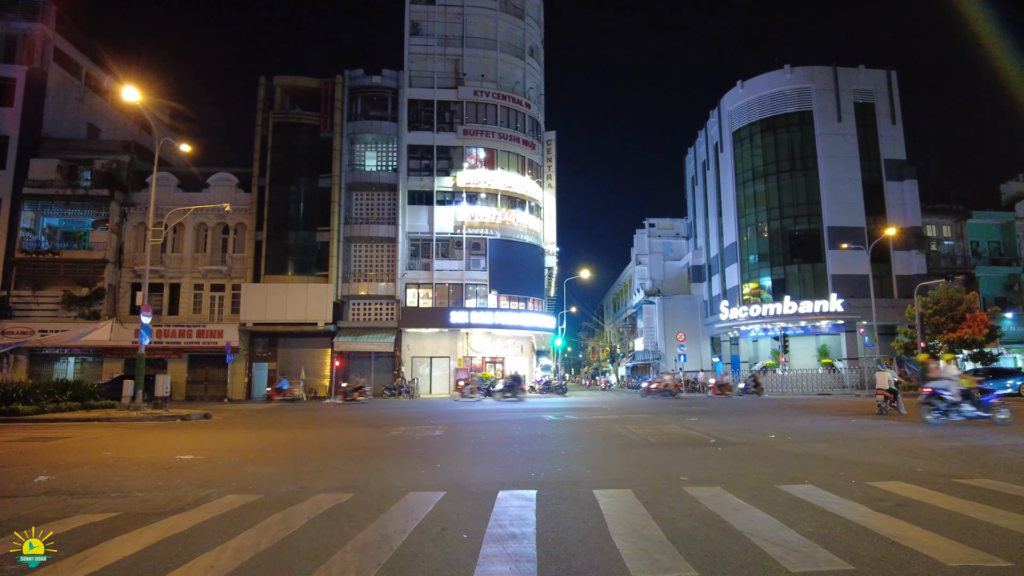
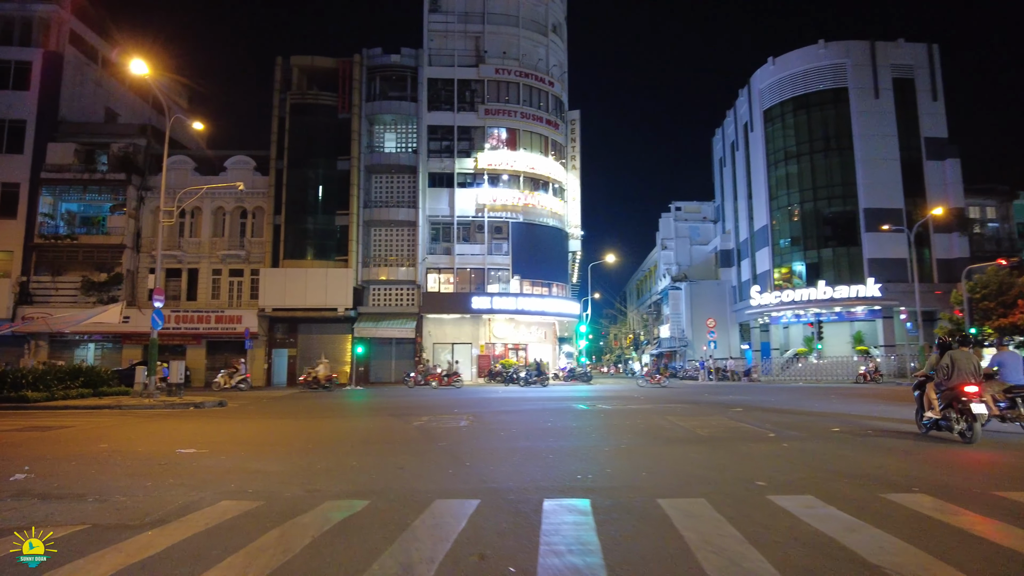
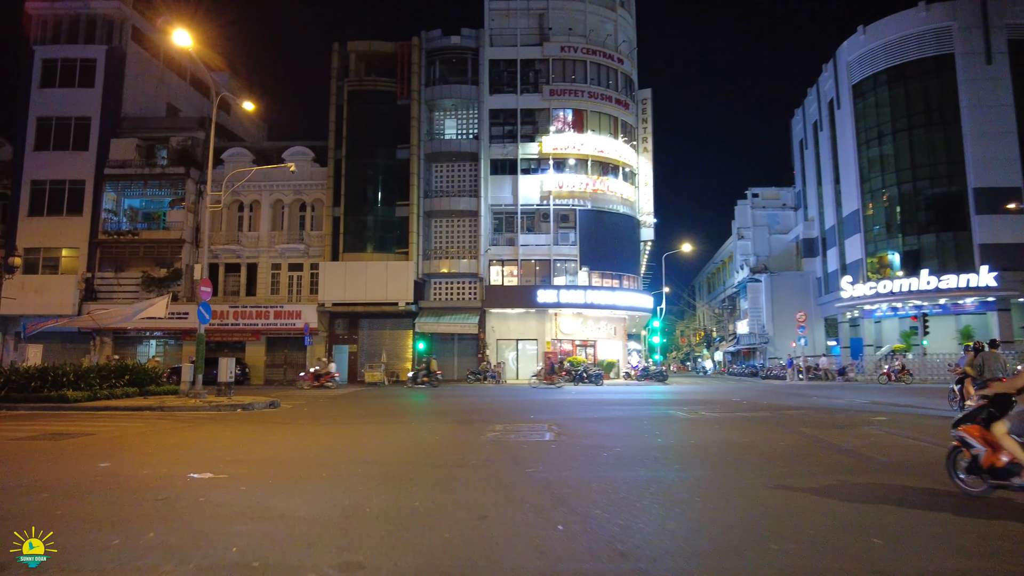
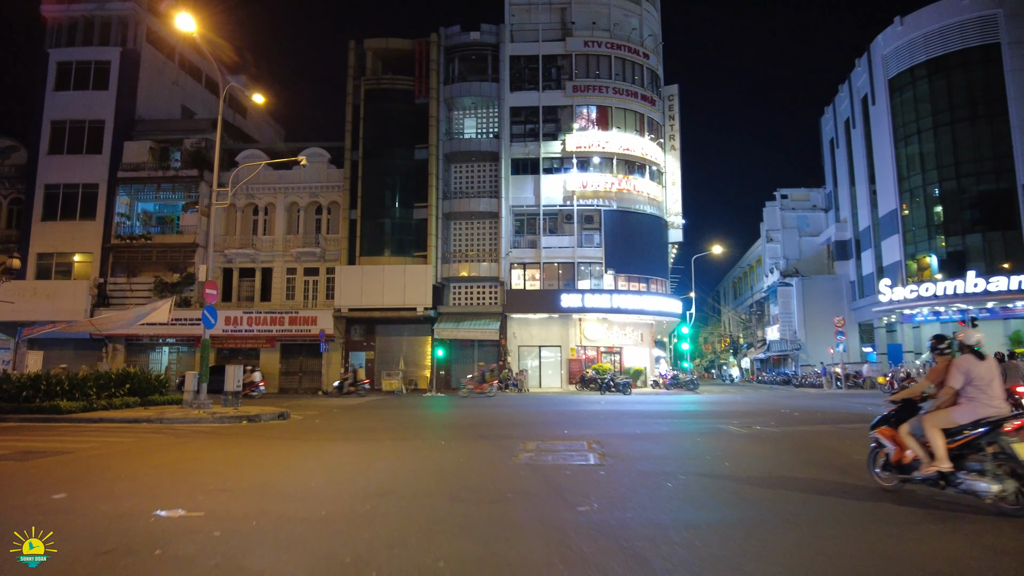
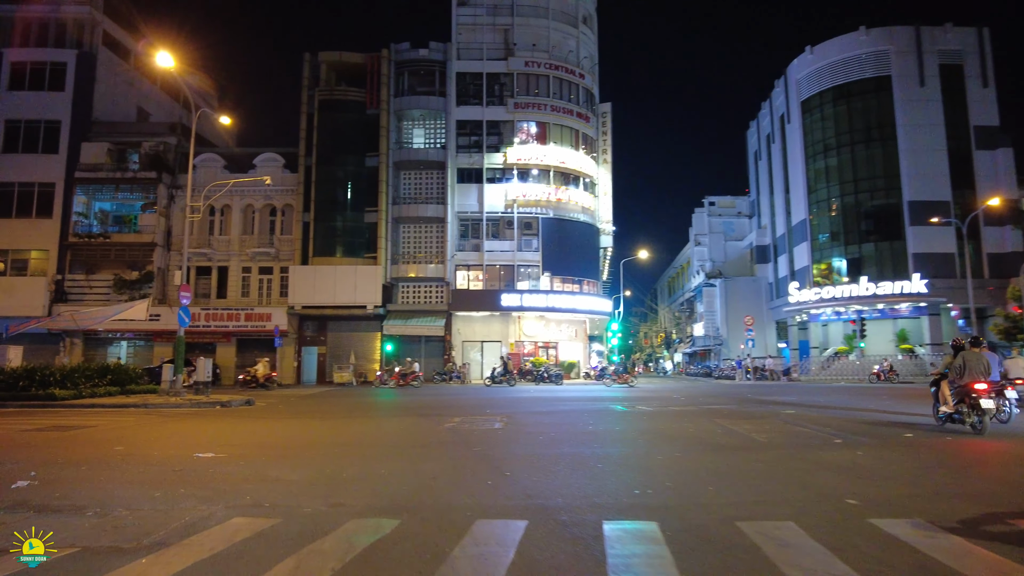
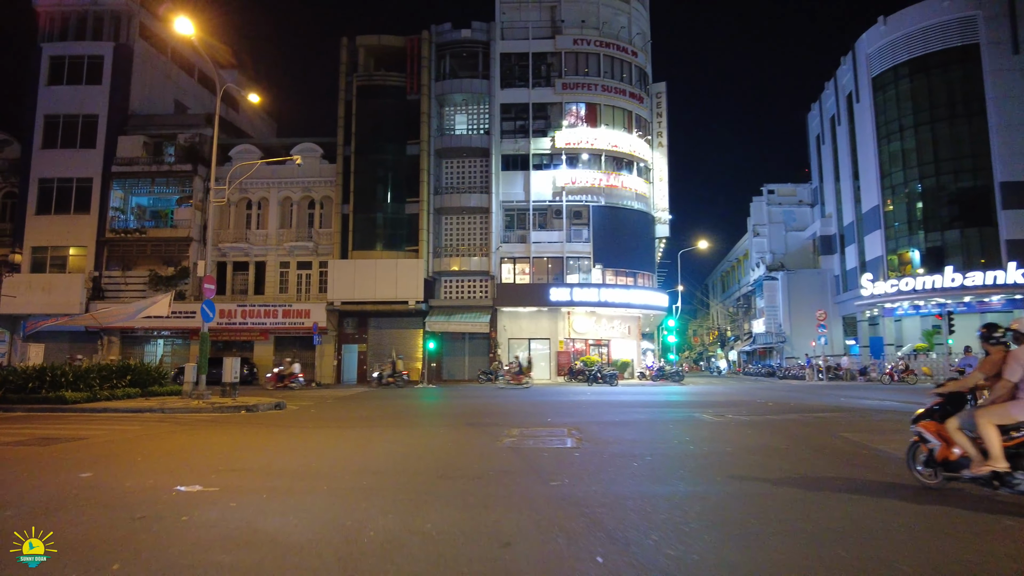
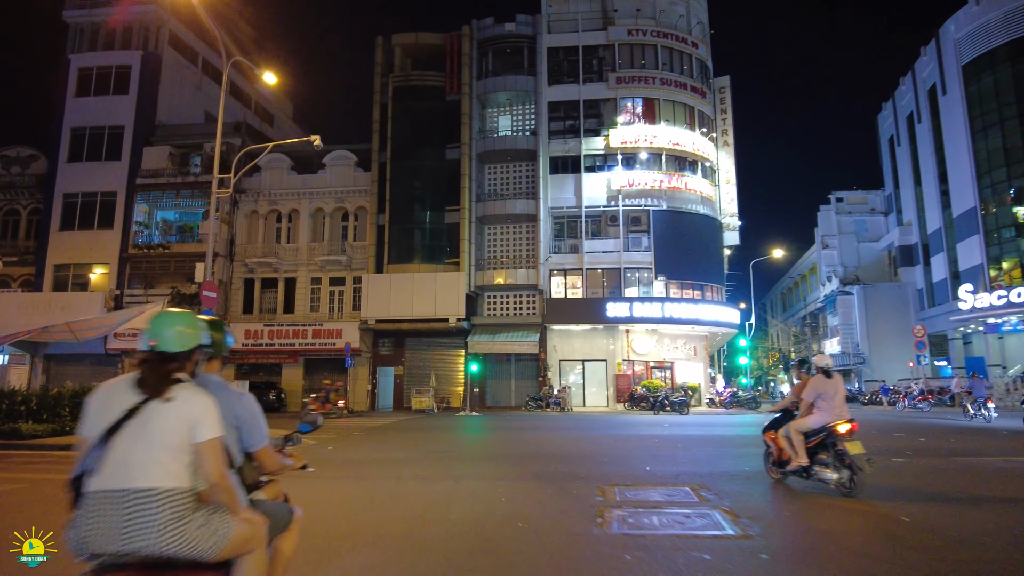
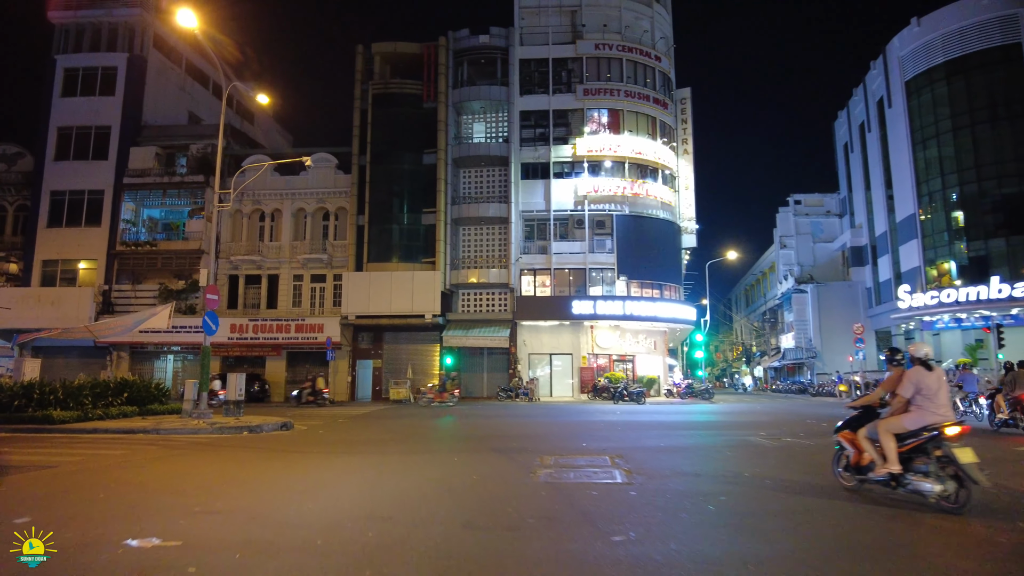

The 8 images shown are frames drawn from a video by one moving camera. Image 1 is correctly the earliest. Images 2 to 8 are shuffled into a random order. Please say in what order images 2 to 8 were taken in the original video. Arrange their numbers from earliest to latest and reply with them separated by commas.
2, 5, 3, 6, 4, 8, 7
